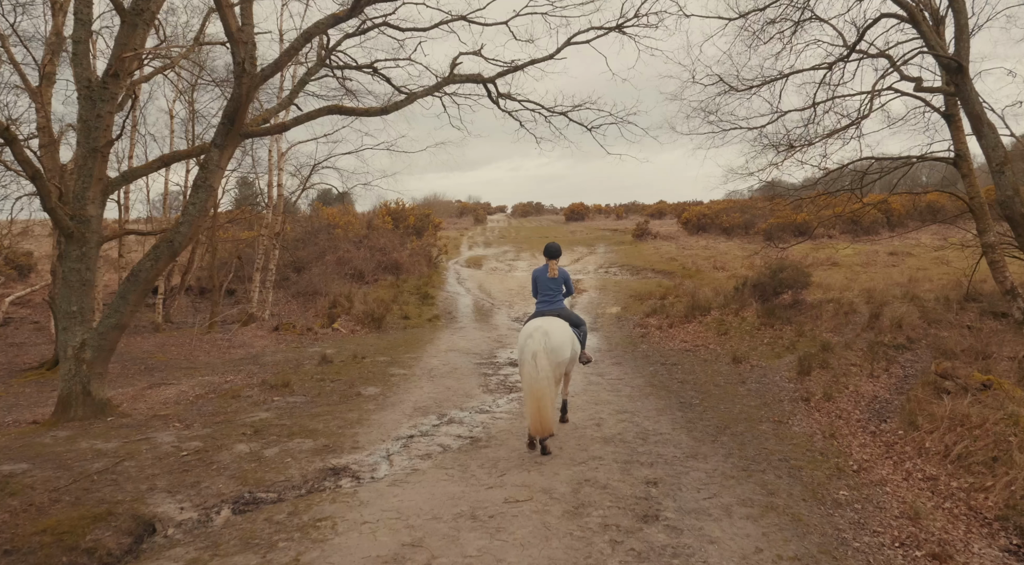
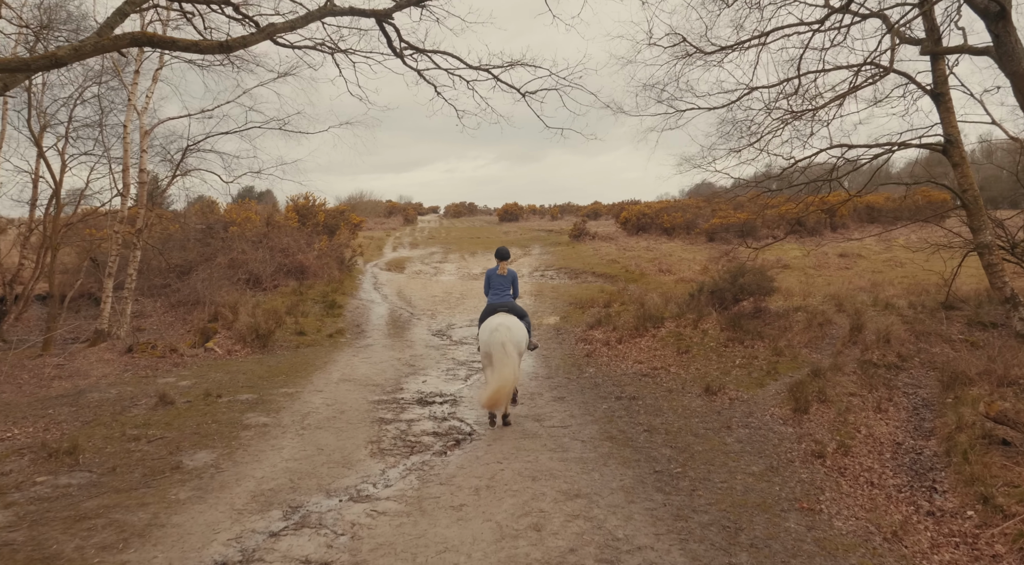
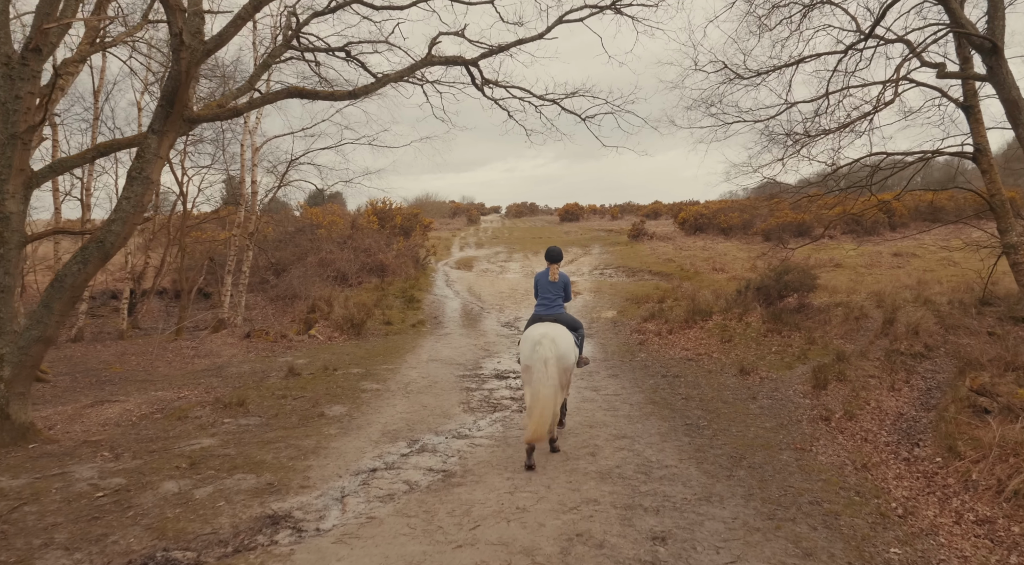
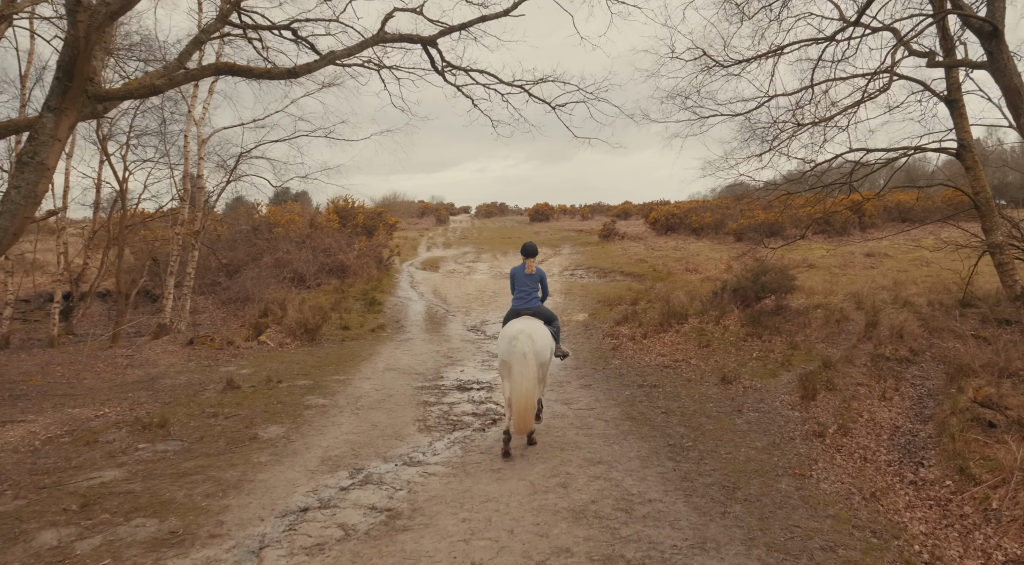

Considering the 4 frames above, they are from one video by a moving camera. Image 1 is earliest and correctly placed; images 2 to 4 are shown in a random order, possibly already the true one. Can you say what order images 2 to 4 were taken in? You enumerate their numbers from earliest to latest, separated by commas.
3, 4, 2
